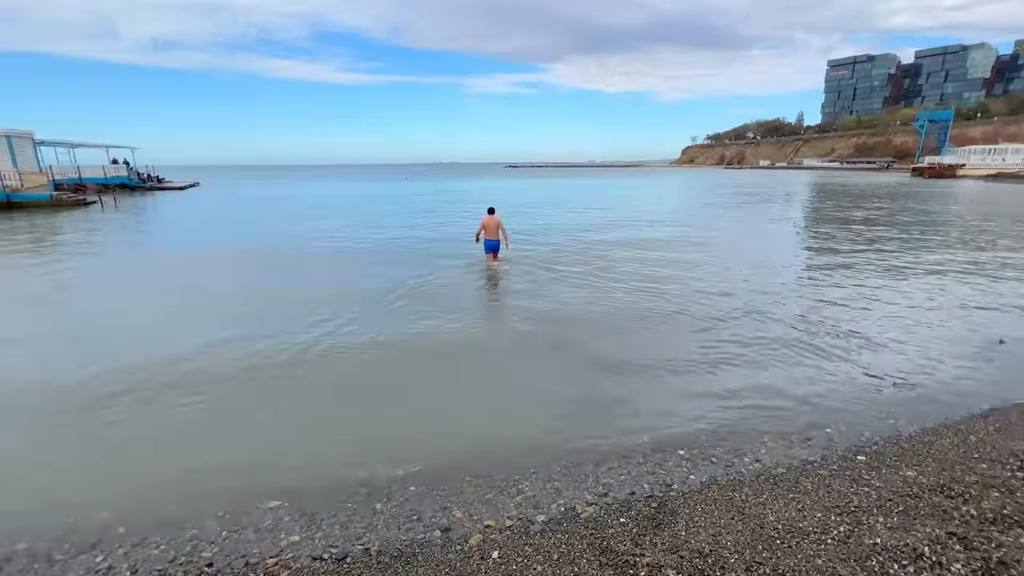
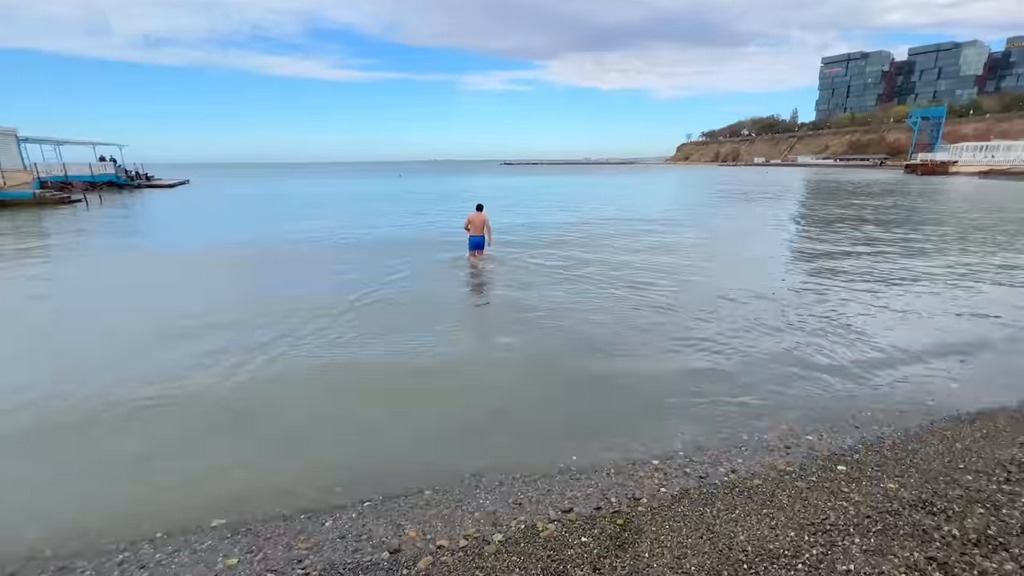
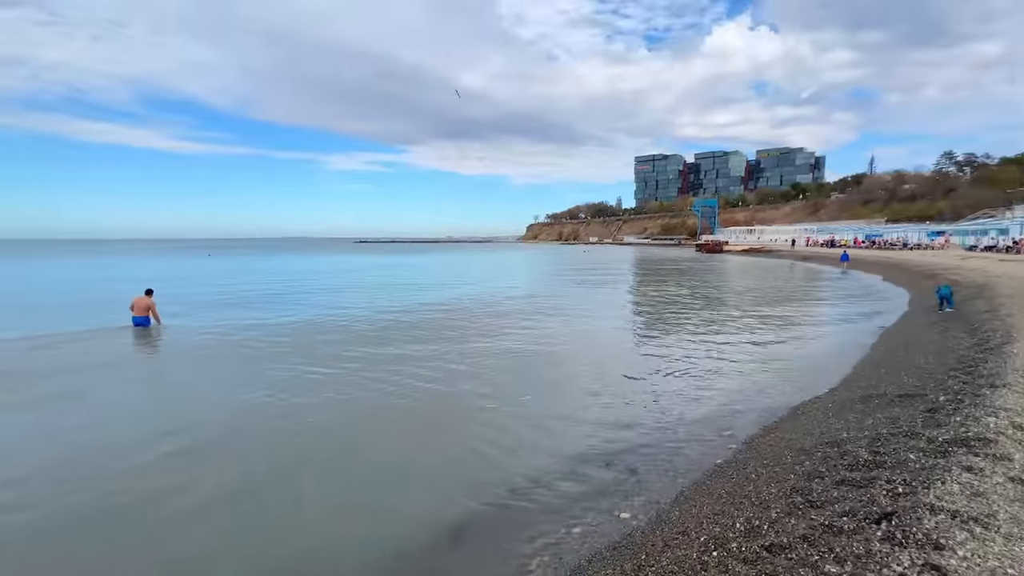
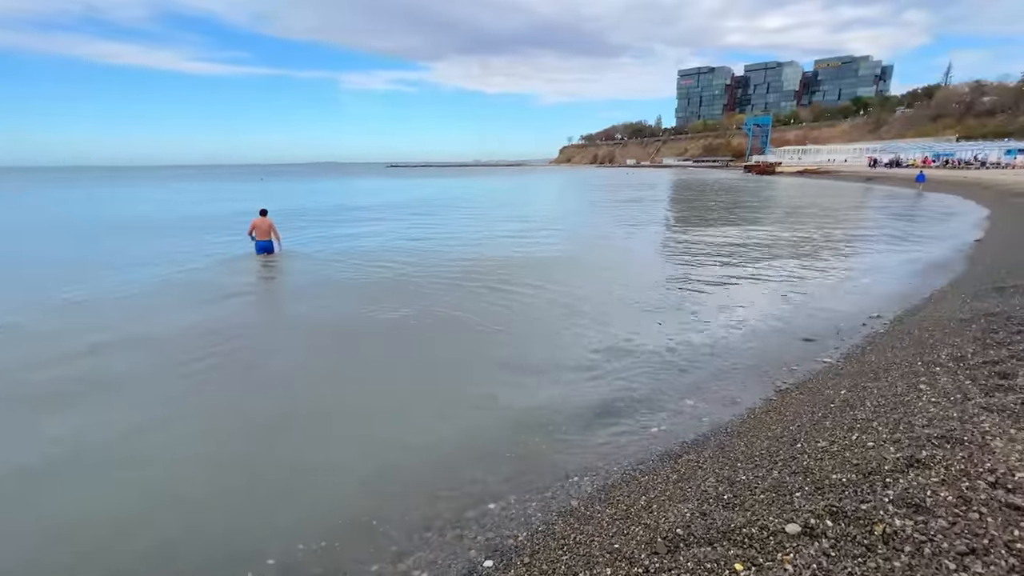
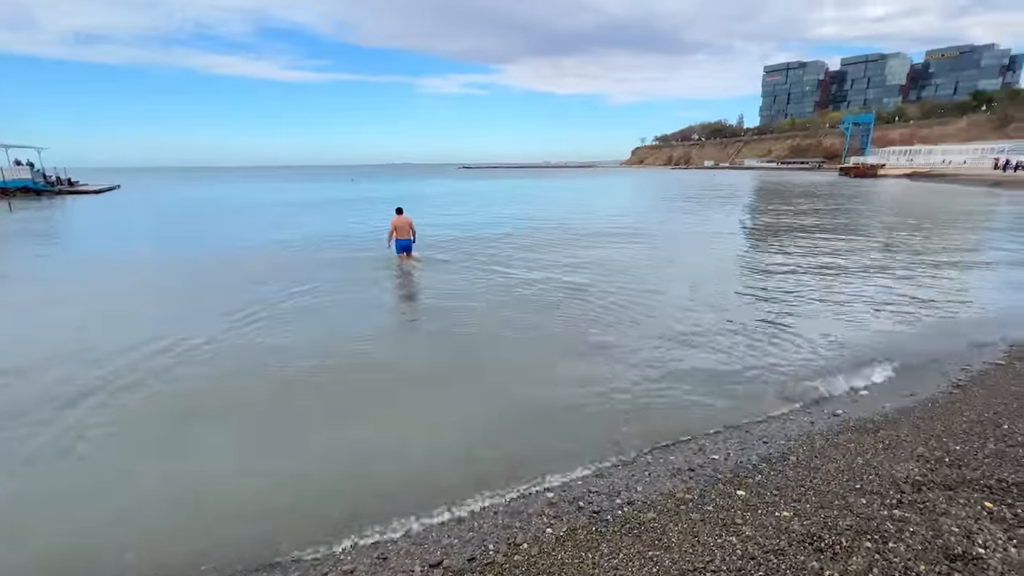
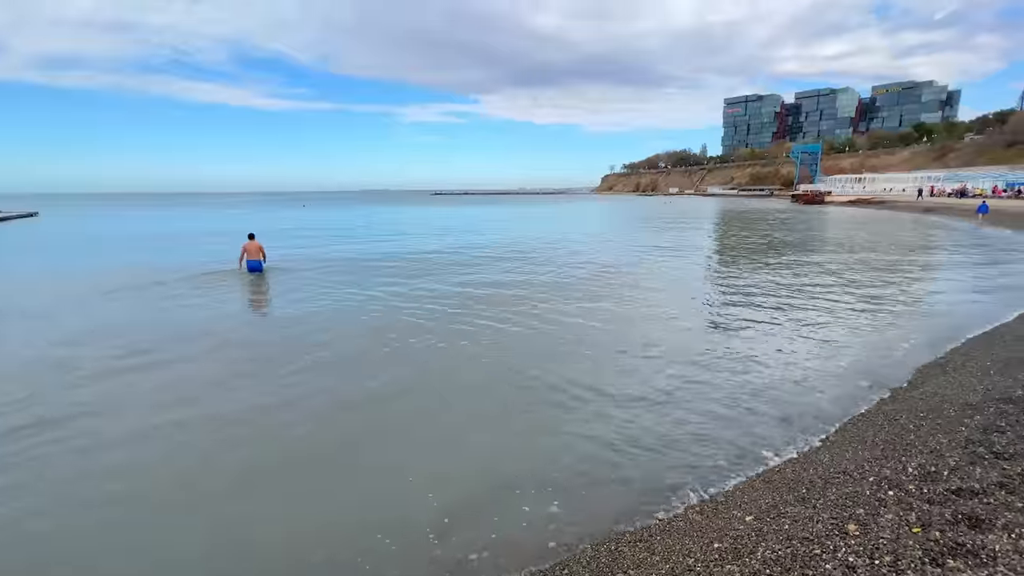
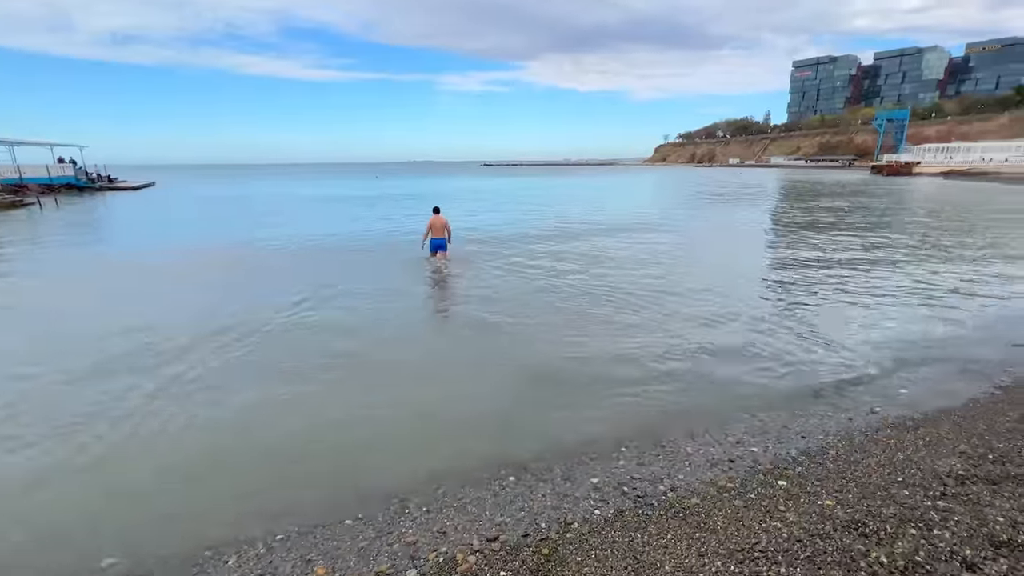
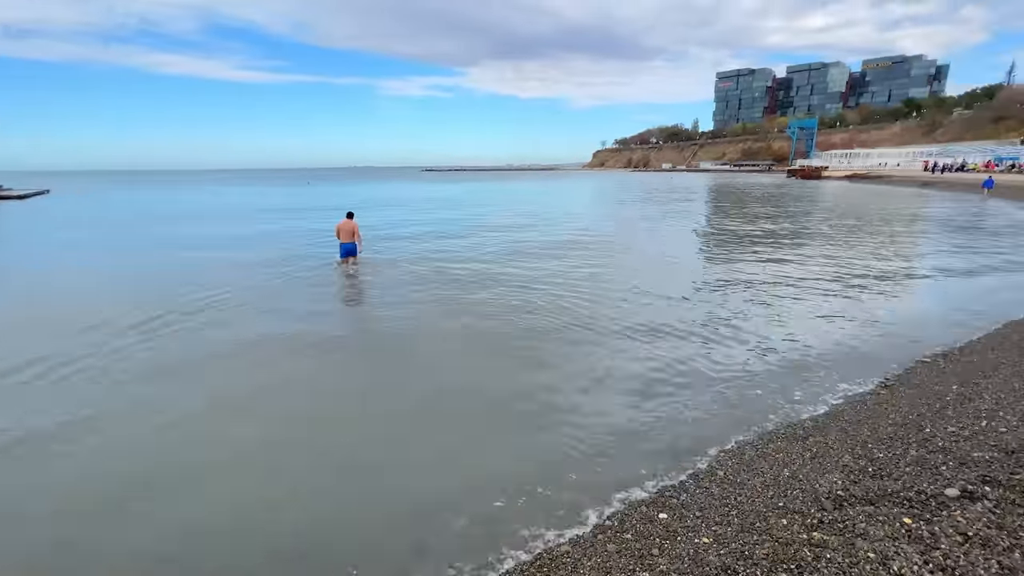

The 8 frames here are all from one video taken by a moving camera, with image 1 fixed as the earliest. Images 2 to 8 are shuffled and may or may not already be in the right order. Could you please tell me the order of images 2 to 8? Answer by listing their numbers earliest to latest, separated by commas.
2, 7, 5, 8, 4, 6, 3
